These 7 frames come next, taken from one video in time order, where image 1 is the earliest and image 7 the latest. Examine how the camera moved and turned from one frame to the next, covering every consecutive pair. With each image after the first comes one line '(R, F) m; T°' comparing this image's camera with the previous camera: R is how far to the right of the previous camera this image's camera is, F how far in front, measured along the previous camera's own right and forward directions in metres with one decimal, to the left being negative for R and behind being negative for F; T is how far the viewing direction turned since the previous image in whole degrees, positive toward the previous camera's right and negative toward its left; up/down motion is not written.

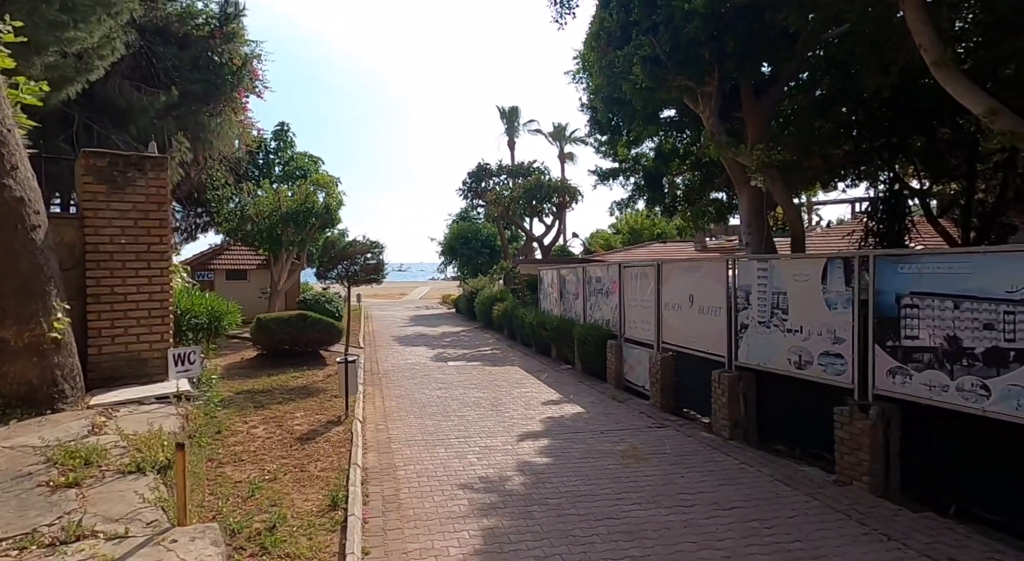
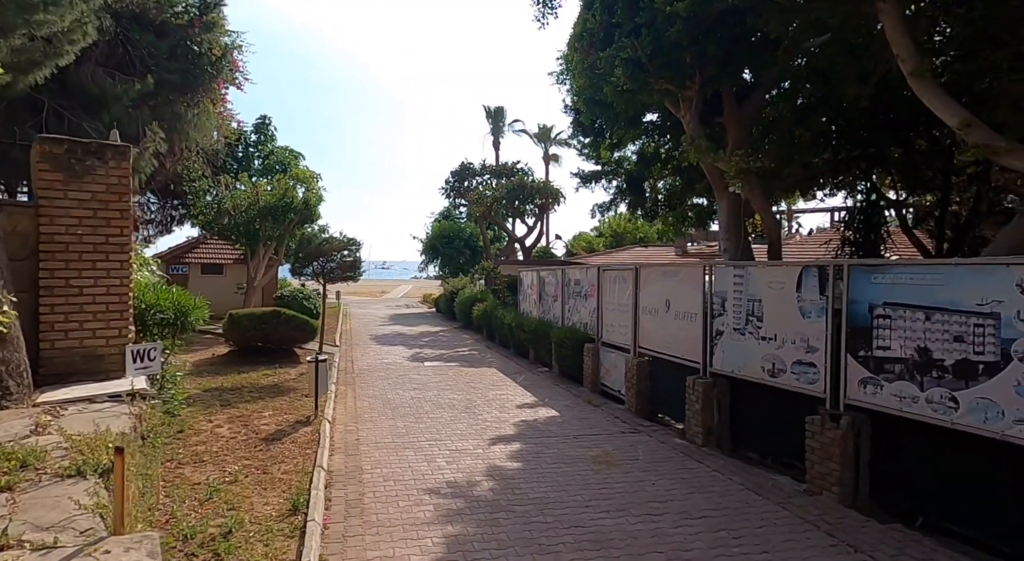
(+0.1, +0.1) m; +2°
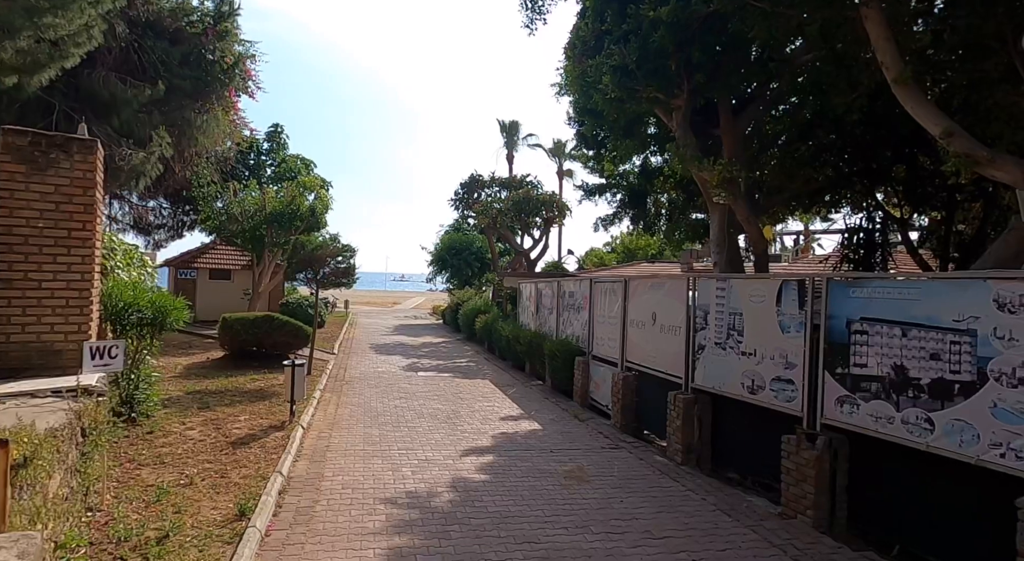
(+0.5, +0.2) m; -2°
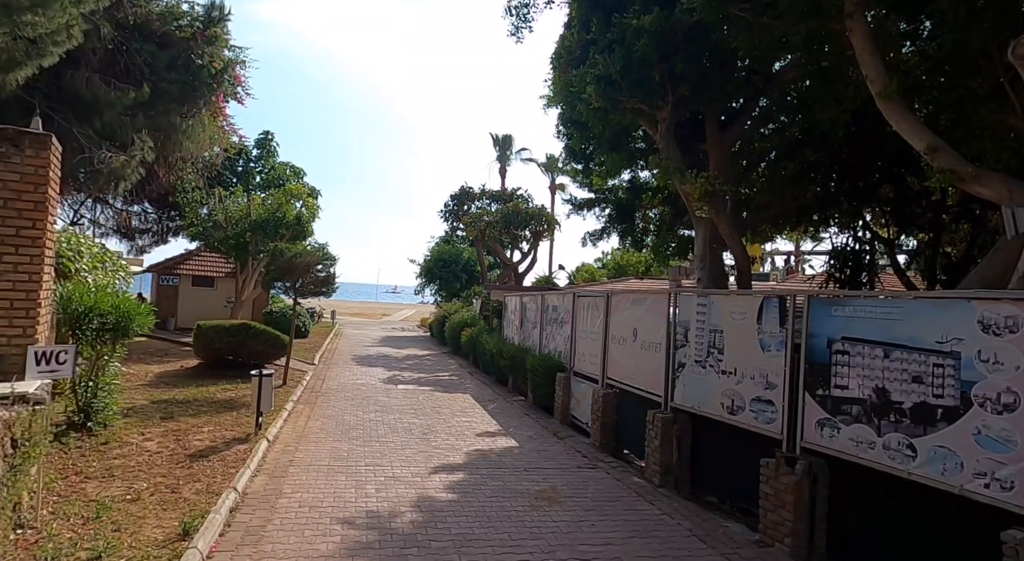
(+0.2, +0.2) m; +1°
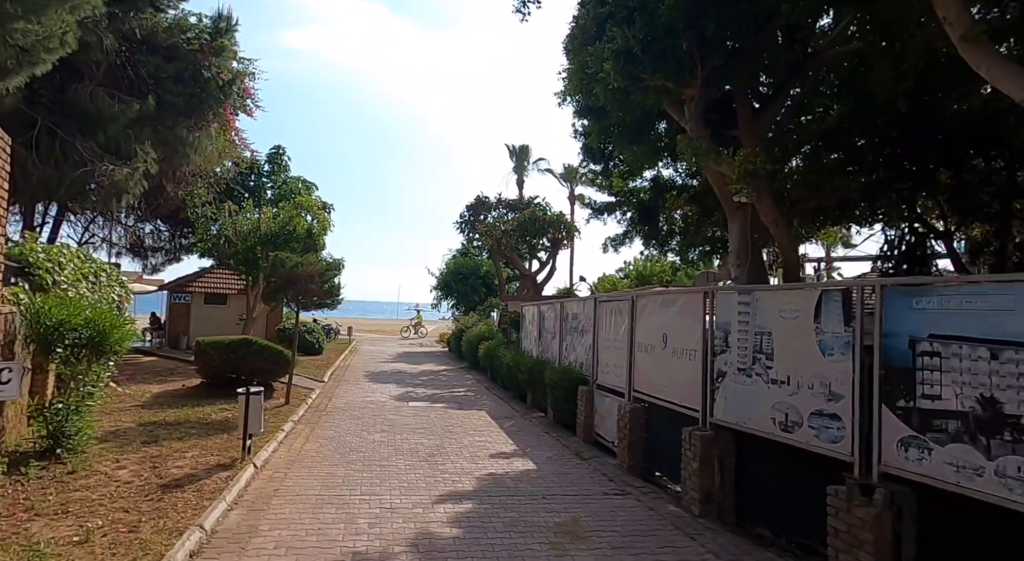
(+0.1, +0.9) m; -2°
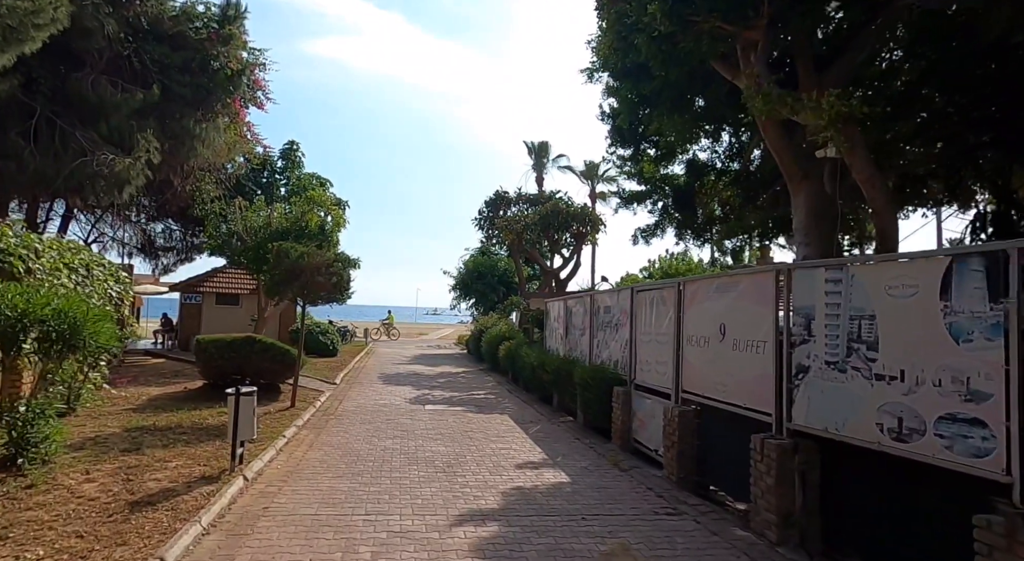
(-0.1, +1.0) m; -2°
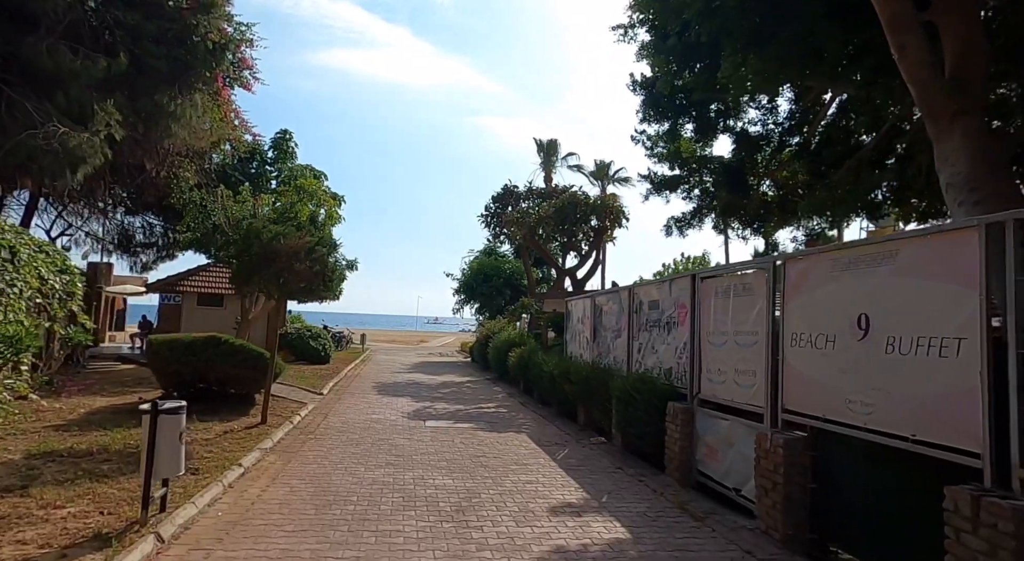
(-0.3, +1.9) m; 0°
